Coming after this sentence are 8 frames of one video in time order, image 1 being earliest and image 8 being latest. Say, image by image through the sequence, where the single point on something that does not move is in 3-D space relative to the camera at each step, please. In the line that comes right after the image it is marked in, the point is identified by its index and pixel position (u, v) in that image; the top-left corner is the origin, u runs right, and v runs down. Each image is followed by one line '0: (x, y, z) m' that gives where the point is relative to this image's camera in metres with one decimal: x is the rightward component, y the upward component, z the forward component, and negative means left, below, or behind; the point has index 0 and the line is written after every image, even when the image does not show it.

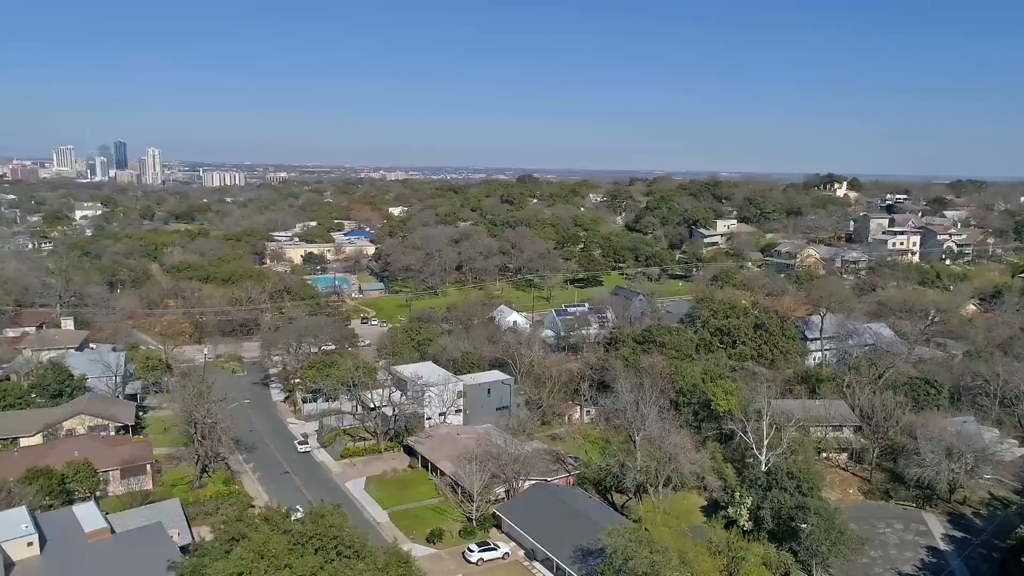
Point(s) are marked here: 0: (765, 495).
0: (+3.7, -3.1, +9.6) m
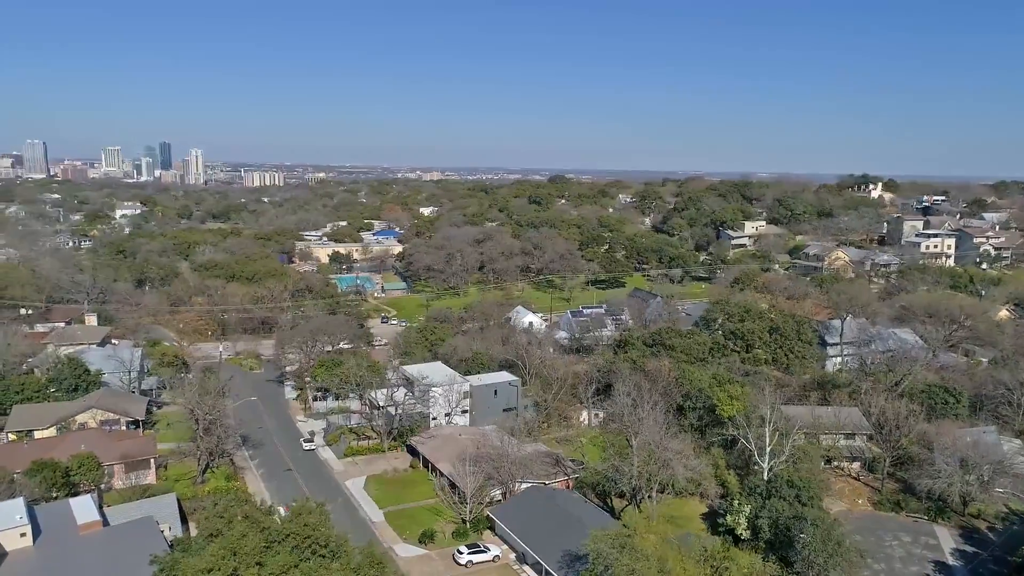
0: (+3.6, -3.1, +9.4) m
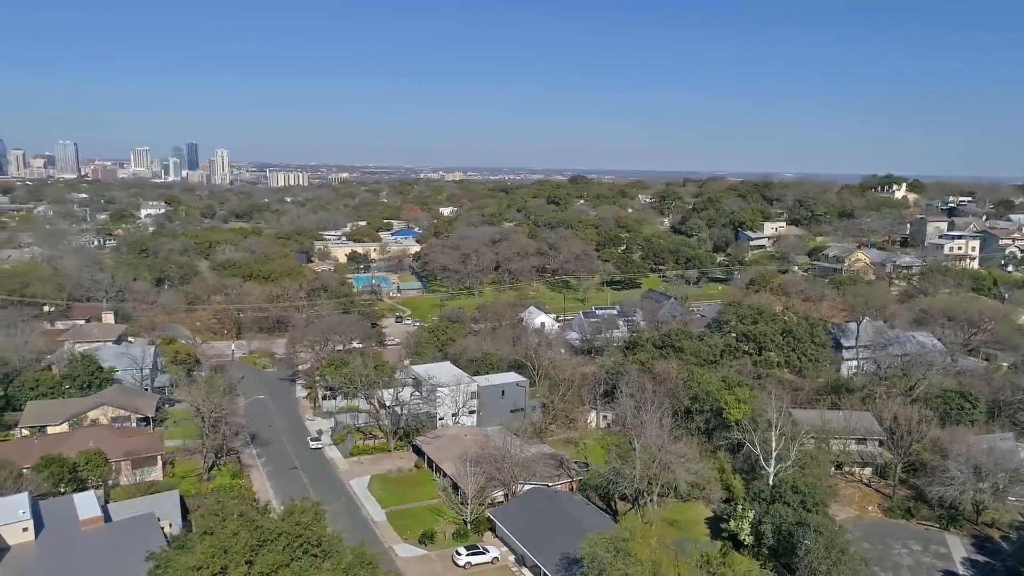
0: (+3.6, -3.1, +9.2) m
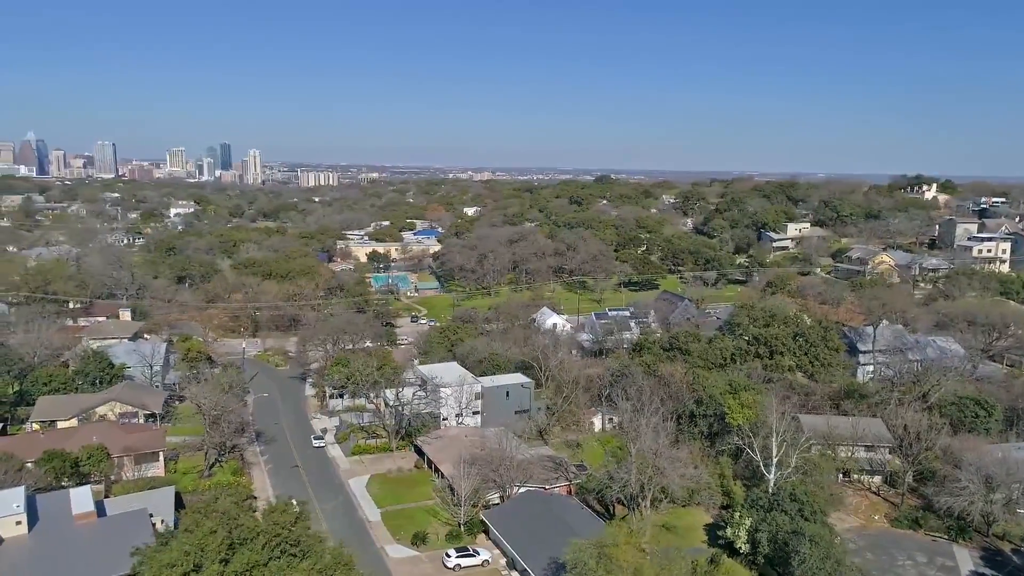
0: (+3.5, -3.2, +9.0) m
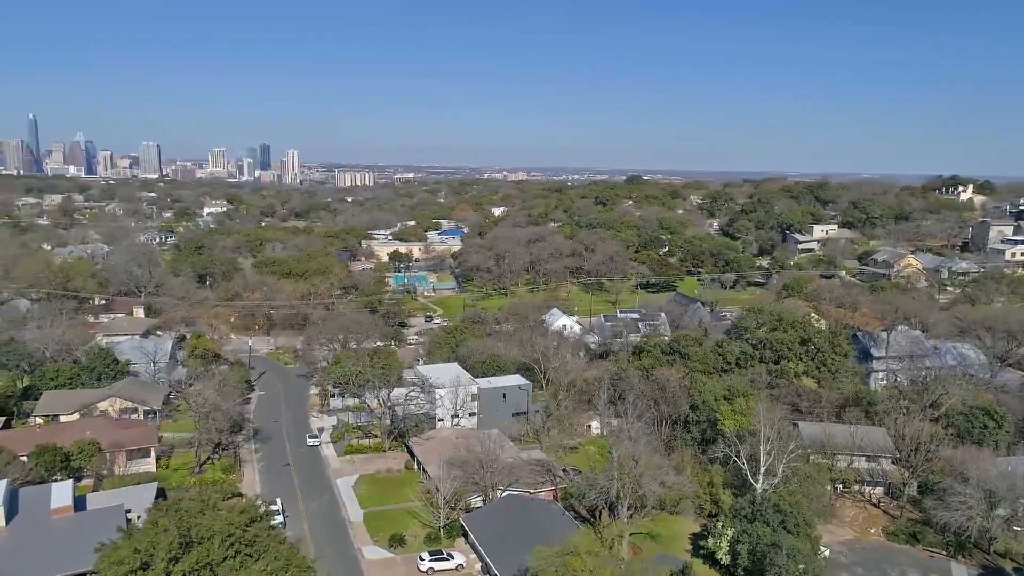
0: (+3.1, -3.2, +8.7) m
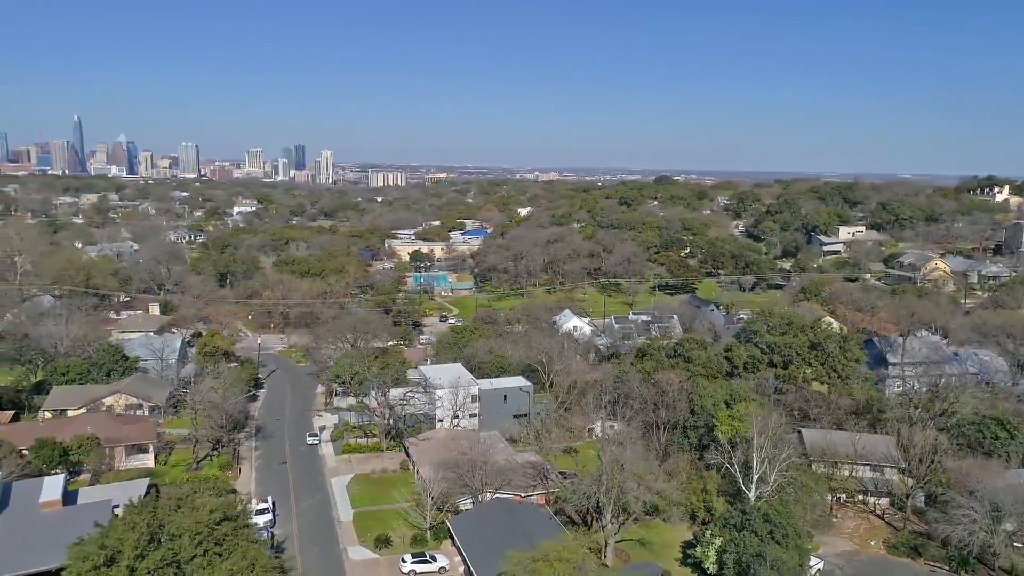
0: (+2.9, -3.3, +8.5) m
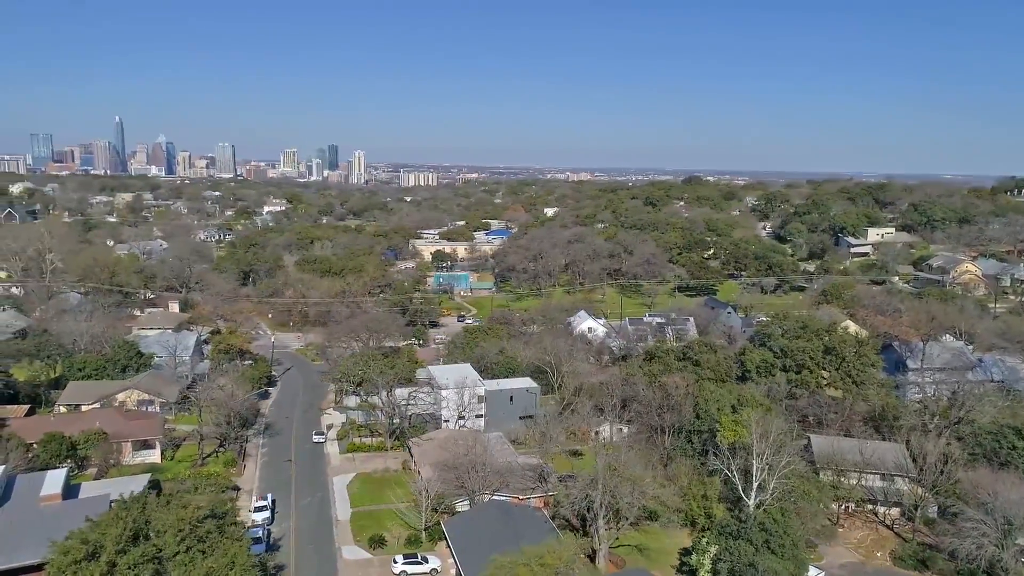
0: (+2.8, -3.3, +8.4) m
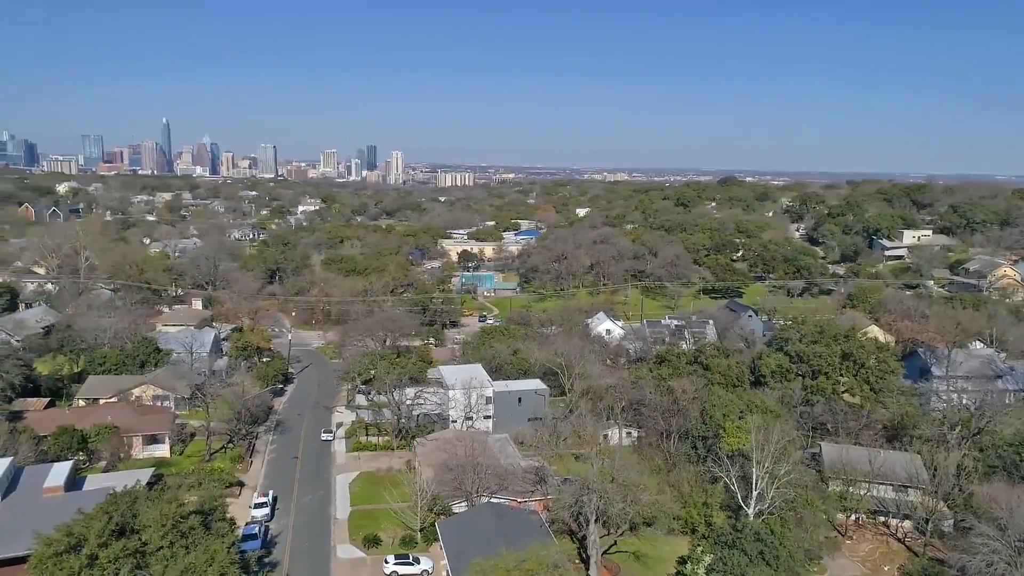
0: (+2.6, -3.3, +8.2) m
